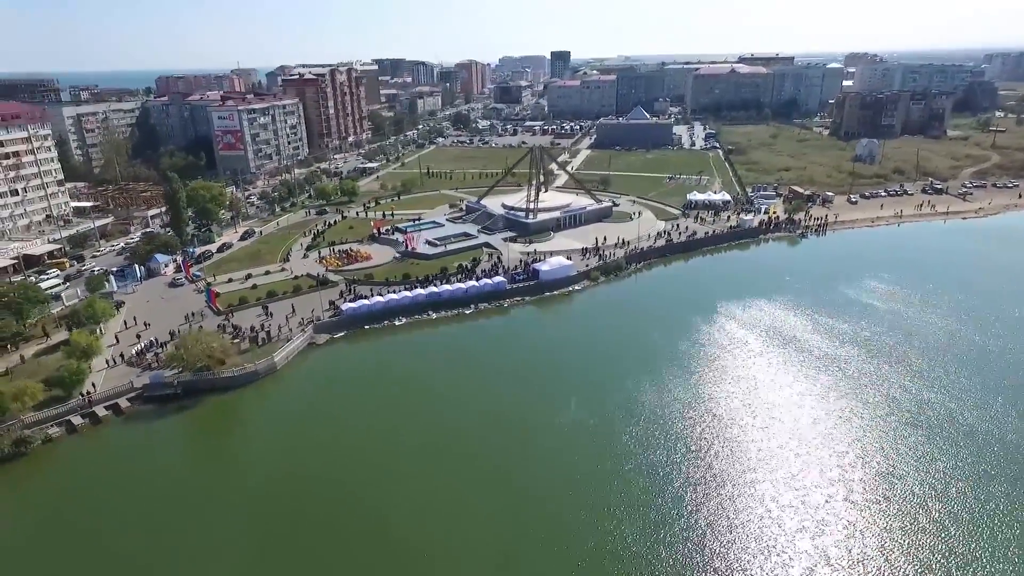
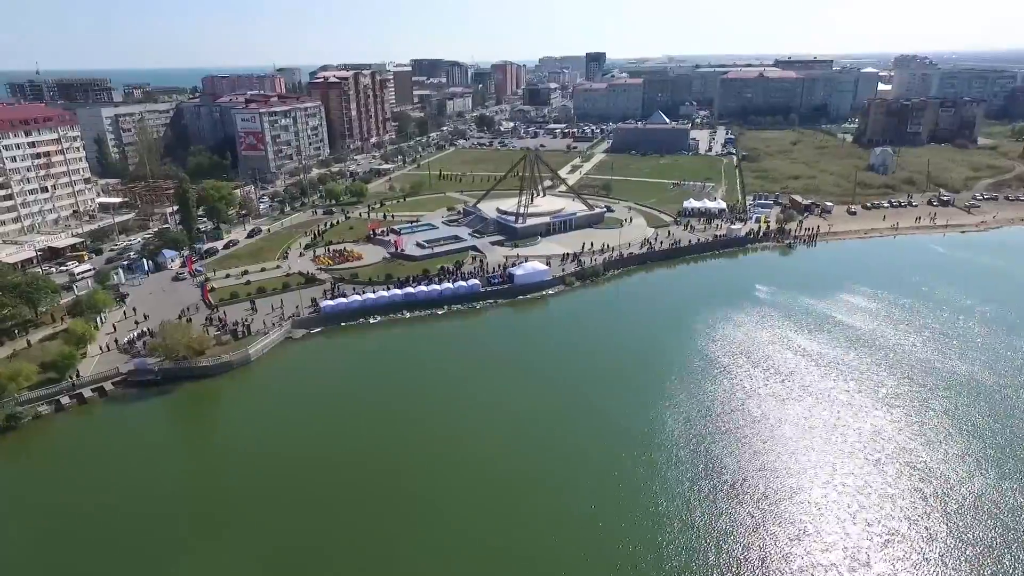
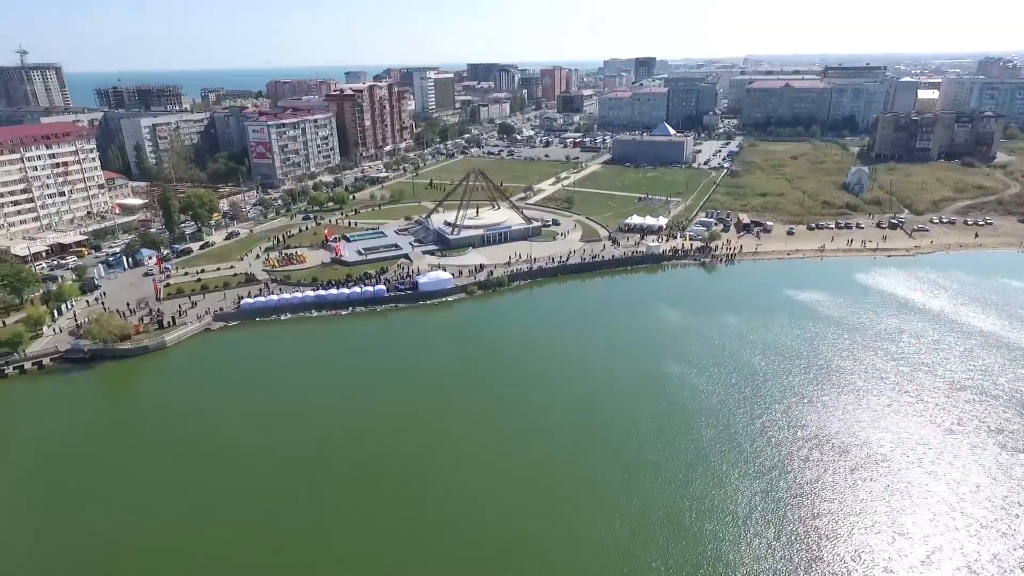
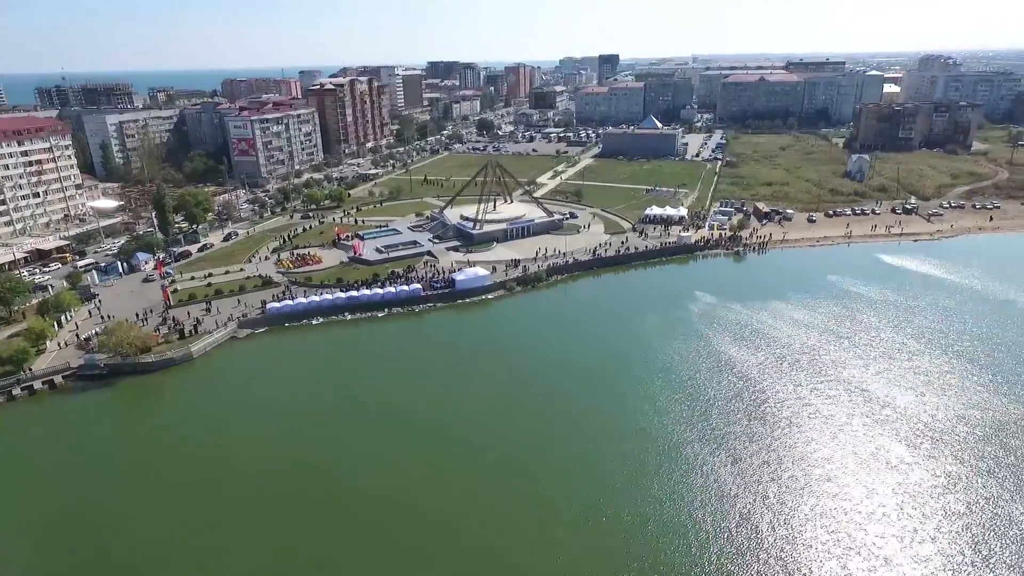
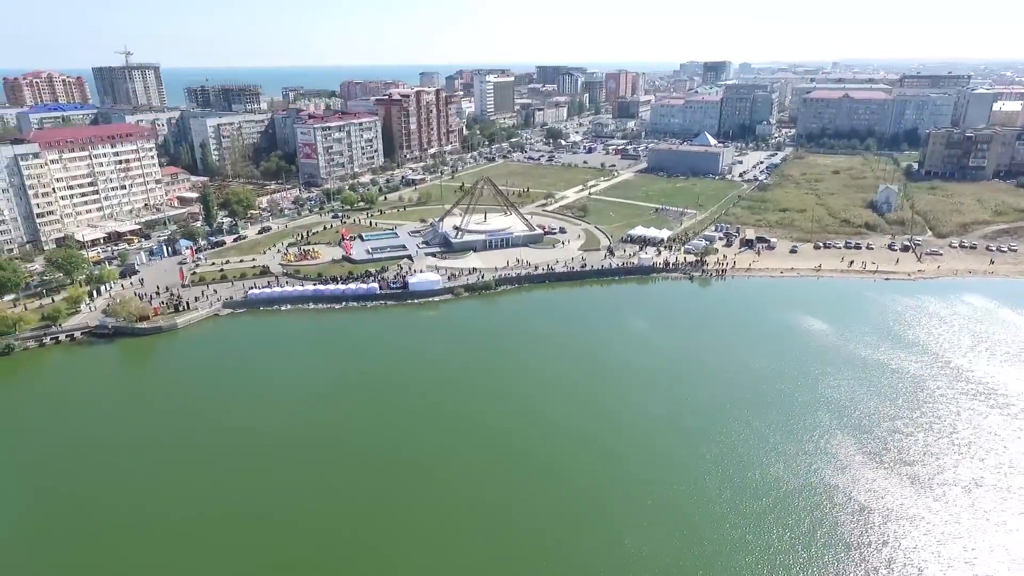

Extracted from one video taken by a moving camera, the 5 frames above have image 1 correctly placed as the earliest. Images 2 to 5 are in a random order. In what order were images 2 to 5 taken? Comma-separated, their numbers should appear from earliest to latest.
2, 4, 3, 5
